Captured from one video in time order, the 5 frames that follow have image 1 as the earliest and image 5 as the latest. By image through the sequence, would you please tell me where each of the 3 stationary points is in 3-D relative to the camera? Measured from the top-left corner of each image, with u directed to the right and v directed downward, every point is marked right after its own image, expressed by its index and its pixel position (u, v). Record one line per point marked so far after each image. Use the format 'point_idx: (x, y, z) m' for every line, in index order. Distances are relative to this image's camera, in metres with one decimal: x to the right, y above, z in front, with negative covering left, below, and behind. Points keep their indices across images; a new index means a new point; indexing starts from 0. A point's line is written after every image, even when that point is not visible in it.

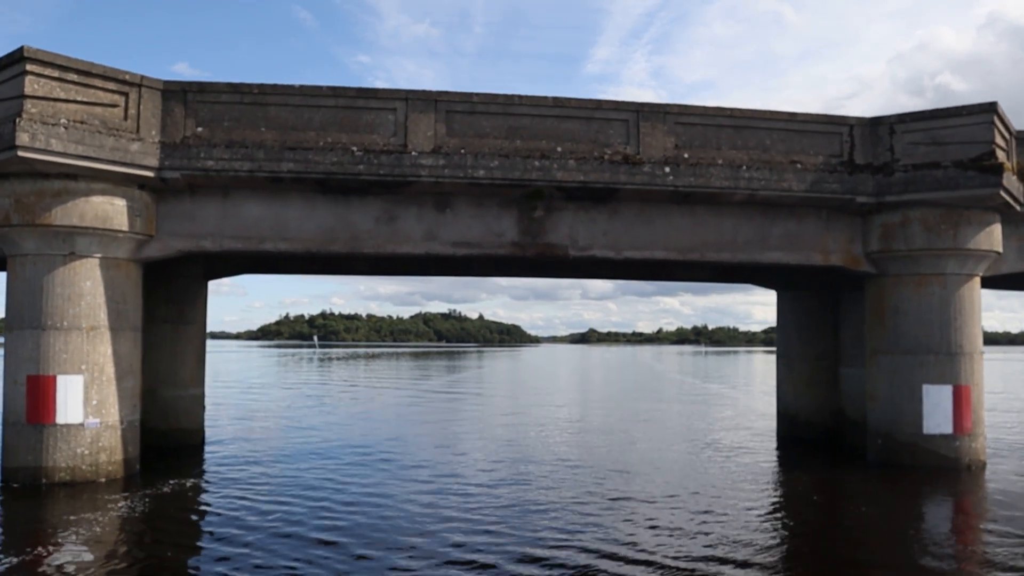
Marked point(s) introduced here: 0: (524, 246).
0: (+0.2, +0.6, +12.7) m
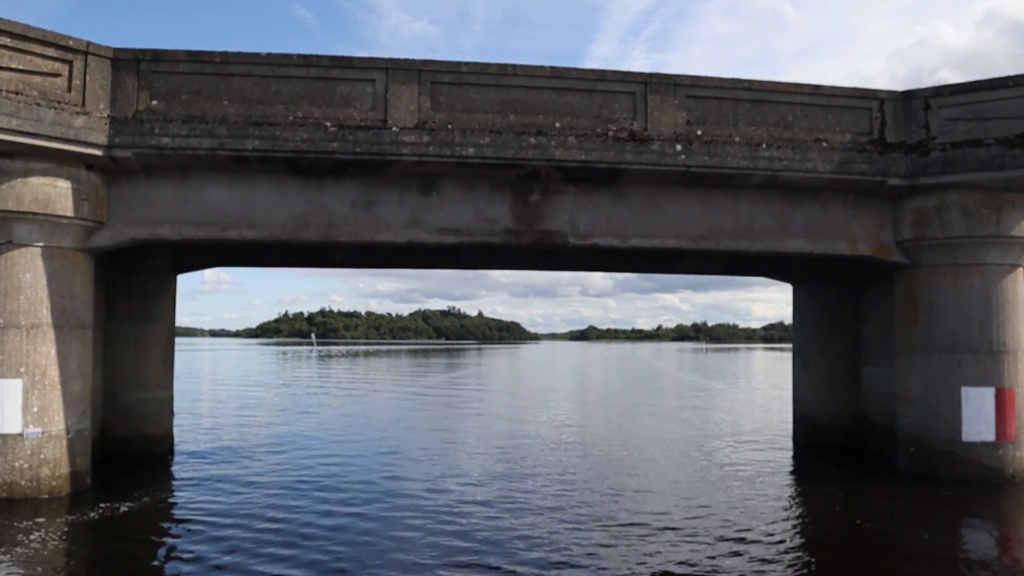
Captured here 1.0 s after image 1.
0: (+0.1, +0.7, +11.4) m
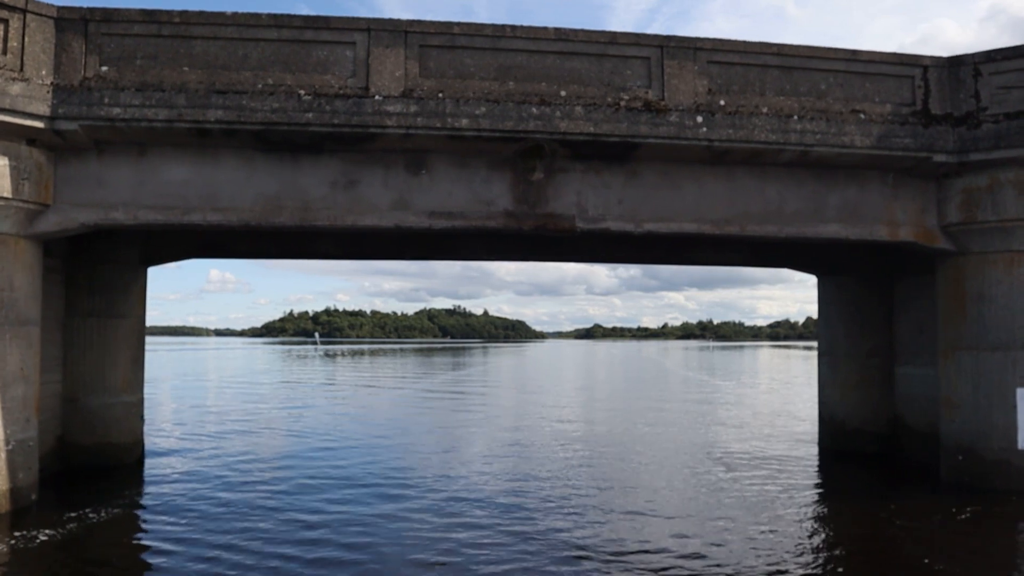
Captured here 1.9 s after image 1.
0: (+0.1, +0.8, +10.1) m
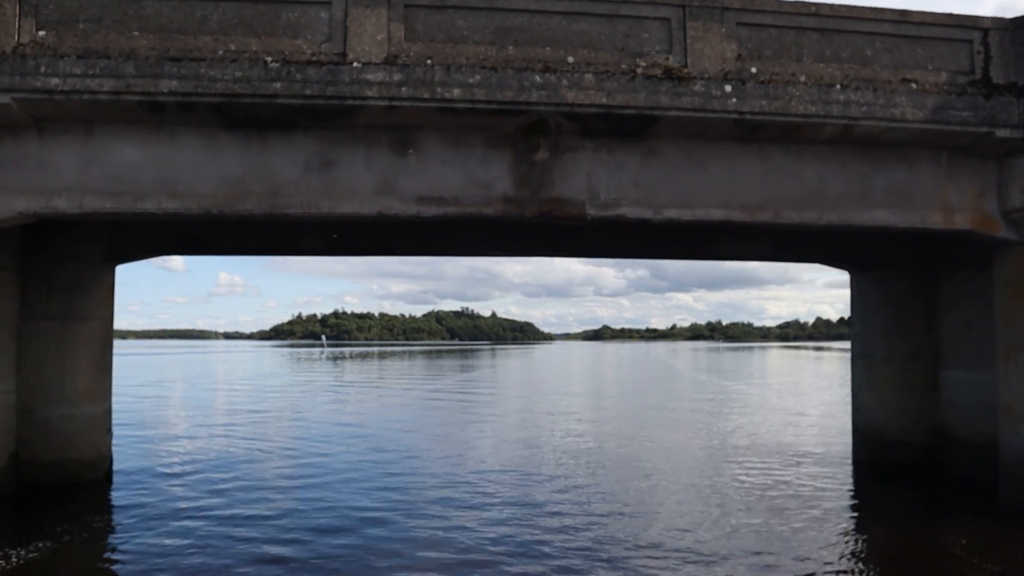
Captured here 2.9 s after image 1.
0: (+0.1, +0.8, +8.8) m
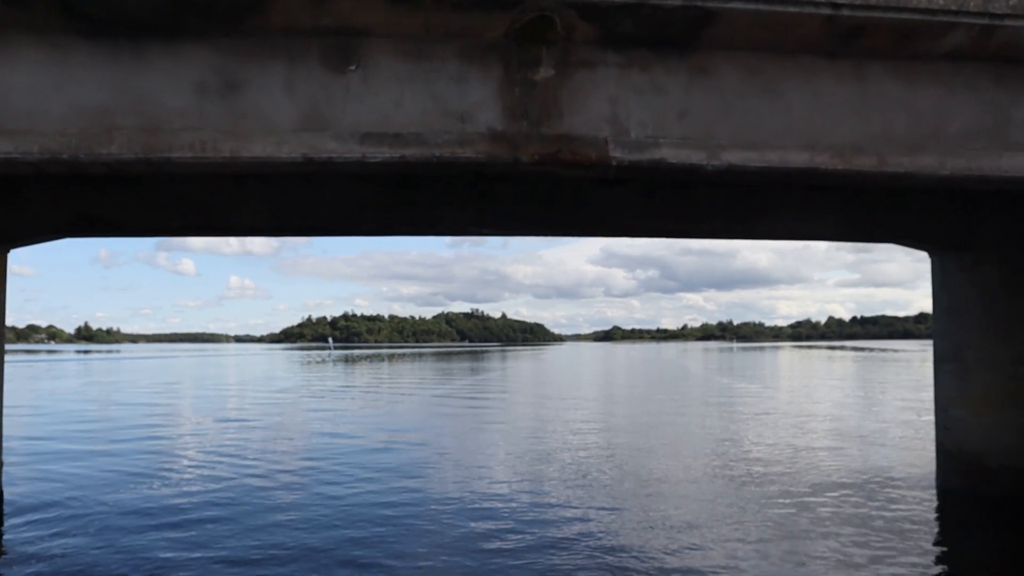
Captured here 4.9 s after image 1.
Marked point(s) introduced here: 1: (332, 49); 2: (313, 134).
0: (0.0, +1.0, +6.1) m
1: (-1.2, +1.6, +6.0) m
2: (-1.3, +1.0, +5.9) m
